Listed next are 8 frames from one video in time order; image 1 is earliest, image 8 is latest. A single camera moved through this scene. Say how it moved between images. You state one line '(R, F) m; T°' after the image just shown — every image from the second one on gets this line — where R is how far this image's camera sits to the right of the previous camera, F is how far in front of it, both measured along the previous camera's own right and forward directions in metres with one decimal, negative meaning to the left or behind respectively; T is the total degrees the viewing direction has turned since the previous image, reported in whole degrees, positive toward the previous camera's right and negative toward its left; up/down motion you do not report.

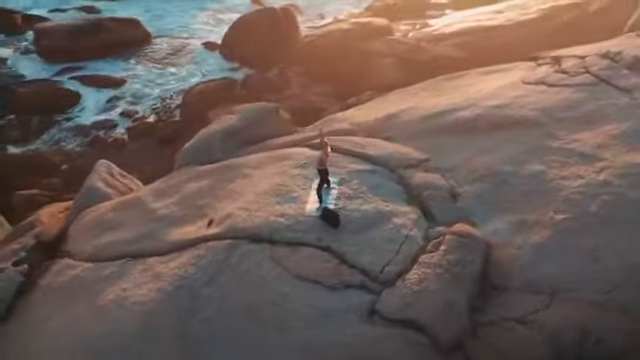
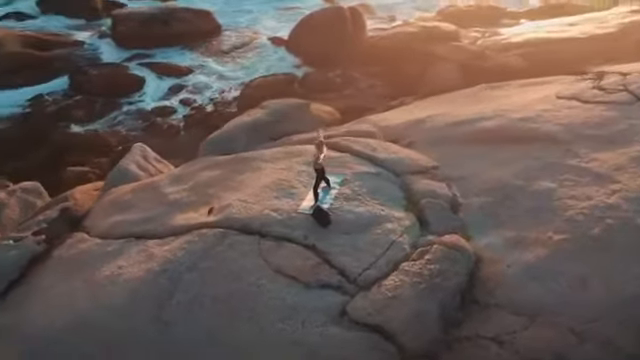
(+0.7, 0.0) m; -7°
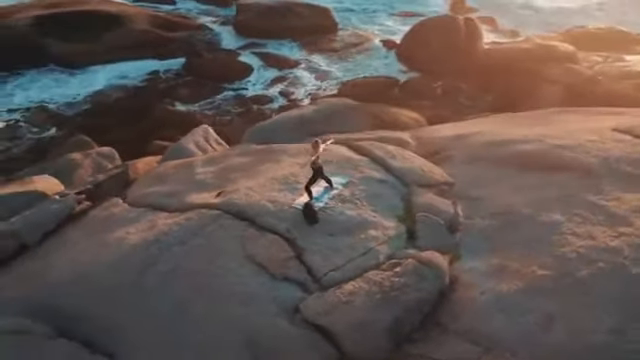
(+1.2, +0.1) m; -12°
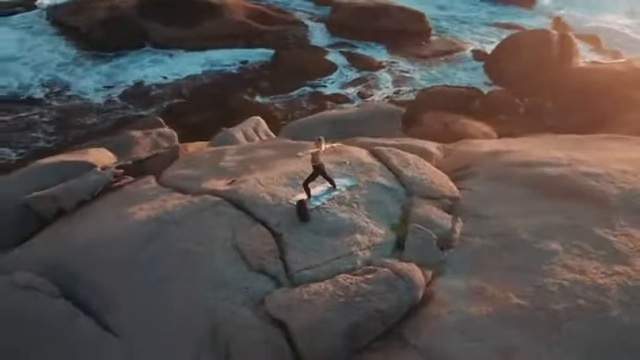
(+0.9, +0.1) m; -10°
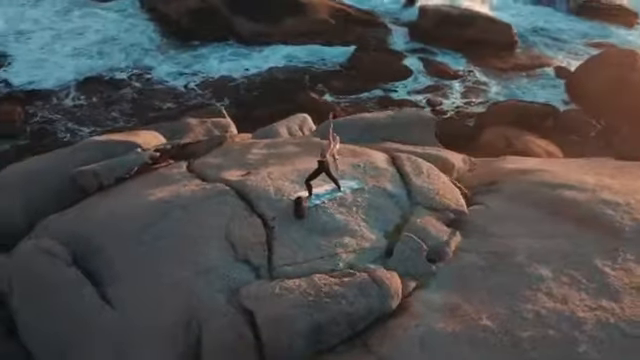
(+0.8, 0.0) m; -9°
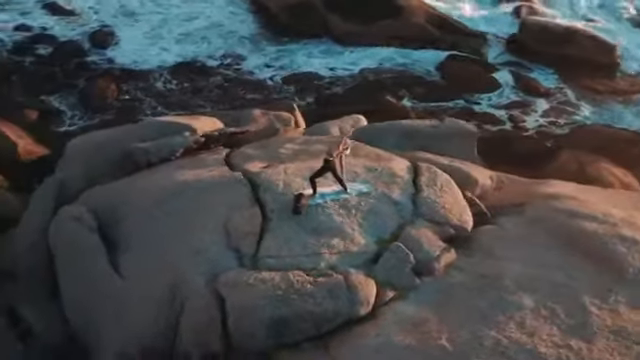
(+0.9, +0.1) m; -10°
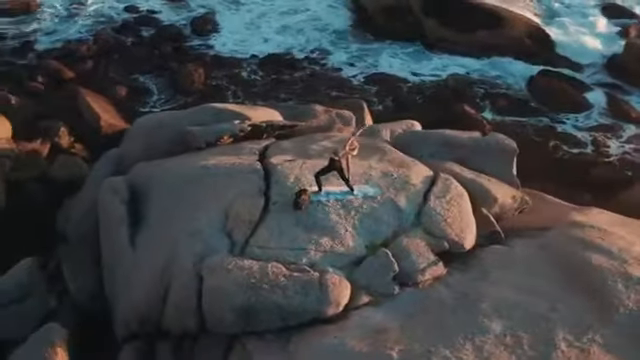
(+0.9, +0.1) m; -10°
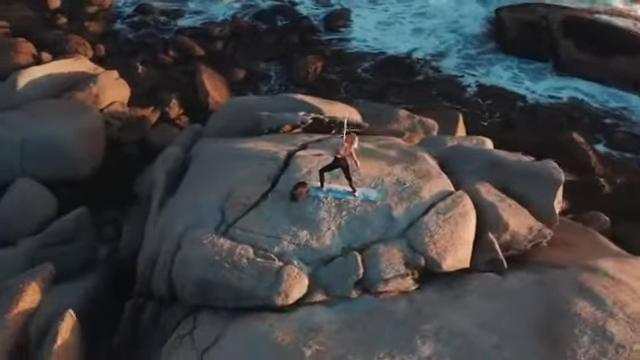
(+1.3, +0.1) m; -14°
